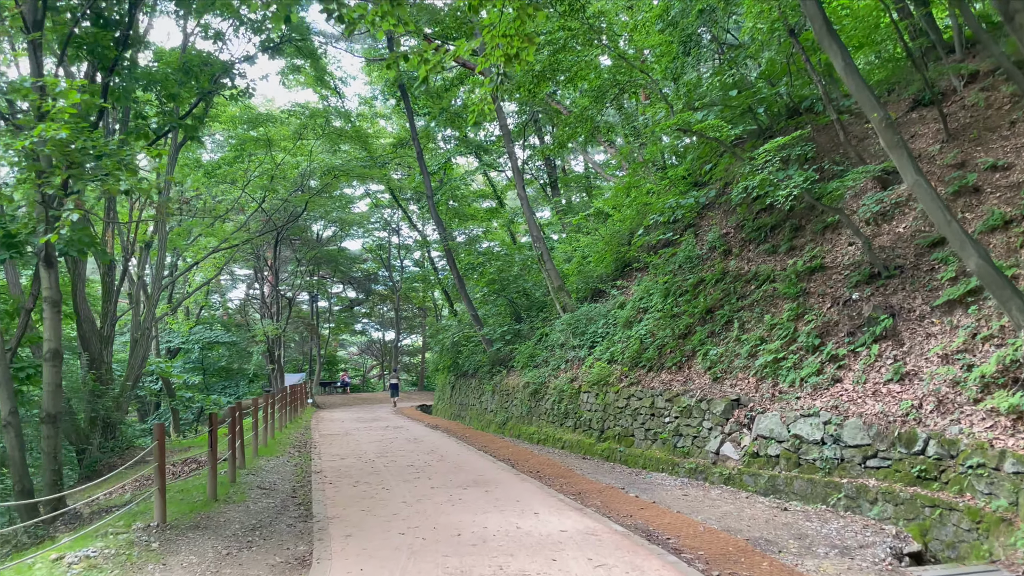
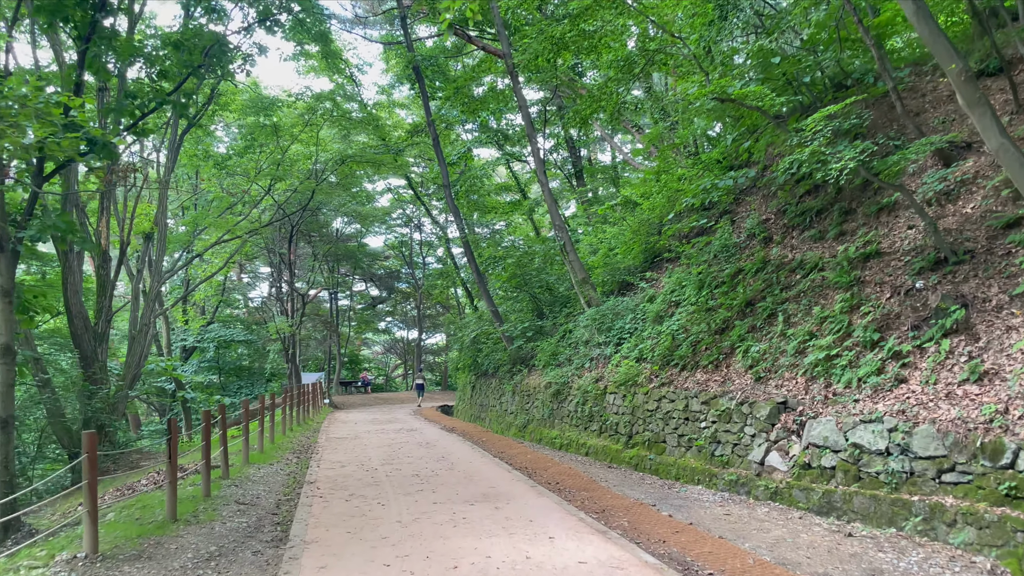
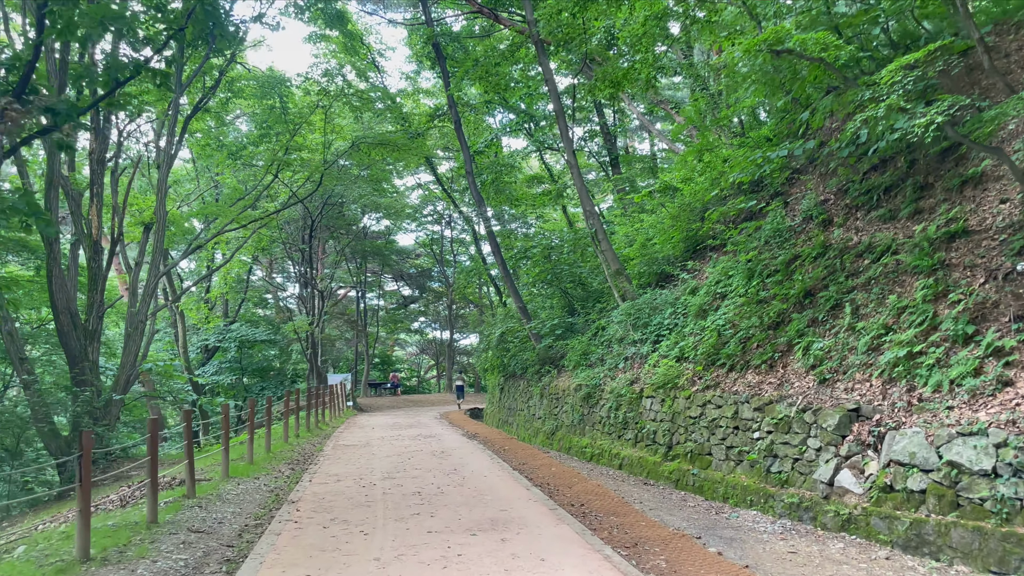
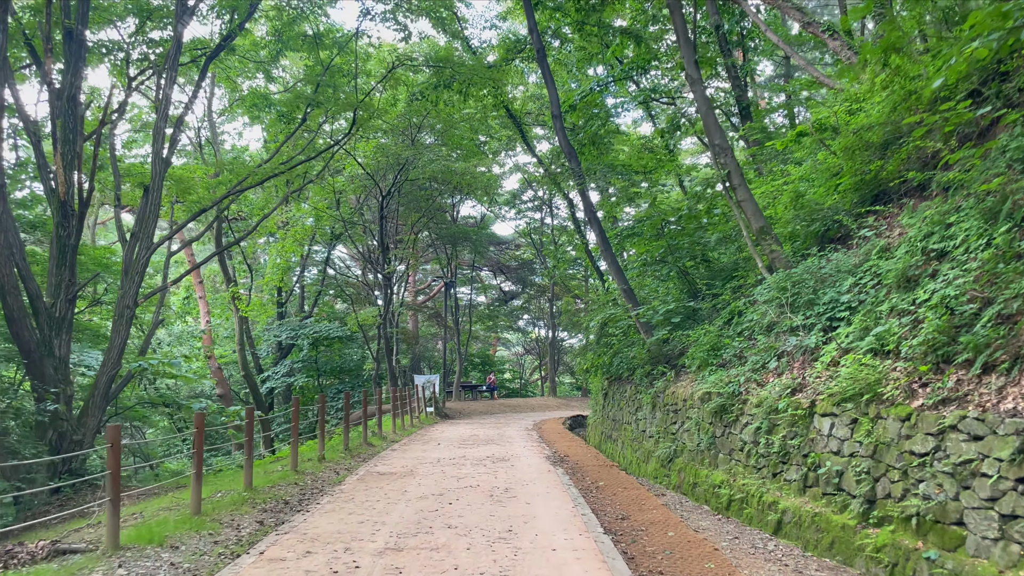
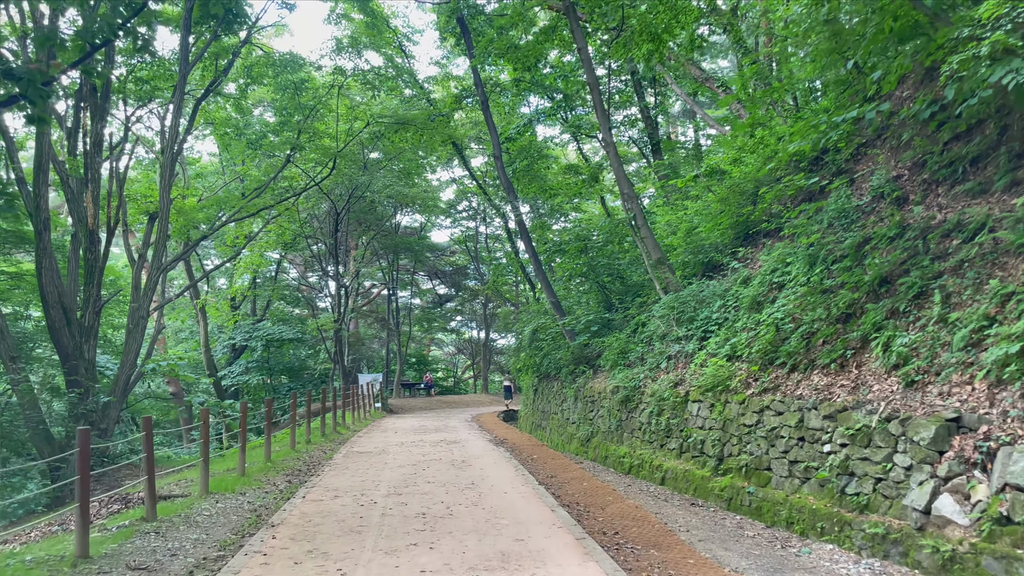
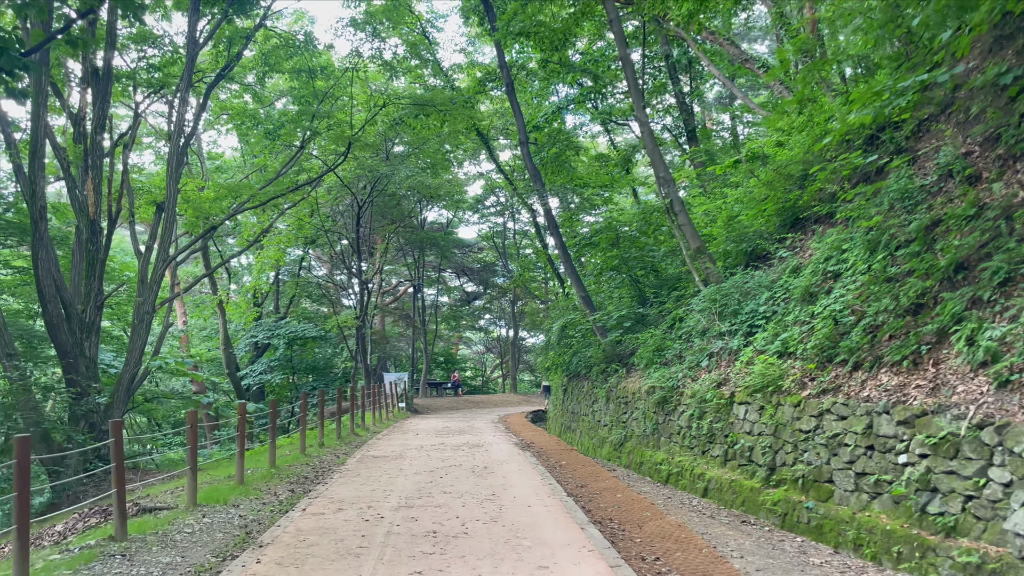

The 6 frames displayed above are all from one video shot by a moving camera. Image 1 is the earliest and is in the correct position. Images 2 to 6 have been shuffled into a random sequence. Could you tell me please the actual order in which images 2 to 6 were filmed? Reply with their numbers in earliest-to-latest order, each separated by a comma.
2, 3, 5, 6, 4
